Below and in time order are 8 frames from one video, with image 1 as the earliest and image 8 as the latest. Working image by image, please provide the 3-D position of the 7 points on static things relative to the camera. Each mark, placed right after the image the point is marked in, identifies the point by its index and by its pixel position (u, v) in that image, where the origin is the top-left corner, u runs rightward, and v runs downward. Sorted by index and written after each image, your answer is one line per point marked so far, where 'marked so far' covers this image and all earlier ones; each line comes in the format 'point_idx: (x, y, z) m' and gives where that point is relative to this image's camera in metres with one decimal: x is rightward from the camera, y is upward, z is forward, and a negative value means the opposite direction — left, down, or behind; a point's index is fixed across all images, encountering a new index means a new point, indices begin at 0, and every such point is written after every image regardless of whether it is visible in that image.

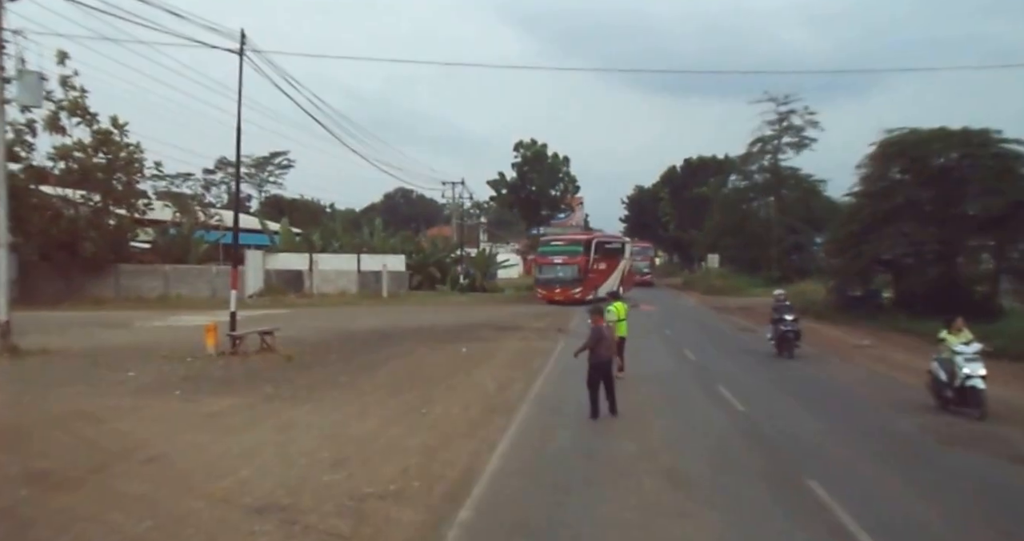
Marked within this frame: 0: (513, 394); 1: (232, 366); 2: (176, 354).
0: (0.0, -2.3, +11.7) m
1: (-6.3, -2.2, +14.7) m
2: (-8.5, -2.1, +16.9) m
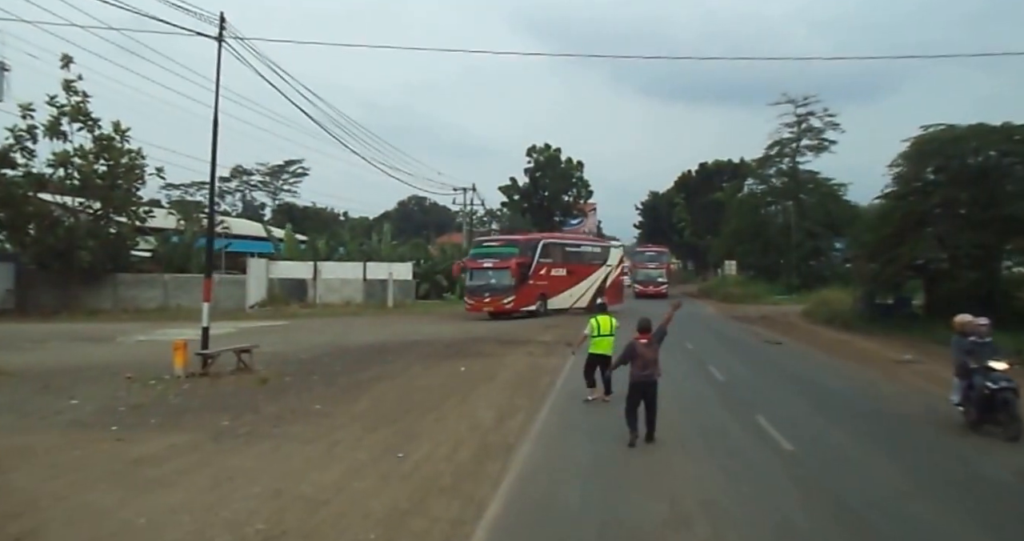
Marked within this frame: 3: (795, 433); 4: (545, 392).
0: (0.0, -2.4, +9.8) m
1: (-6.2, -2.4, +13.0) m
2: (-8.4, -2.4, +15.2) m
3: (+5.3, -3.0, +12.4) m
4: (+0.6, -2.6, +14.0) m
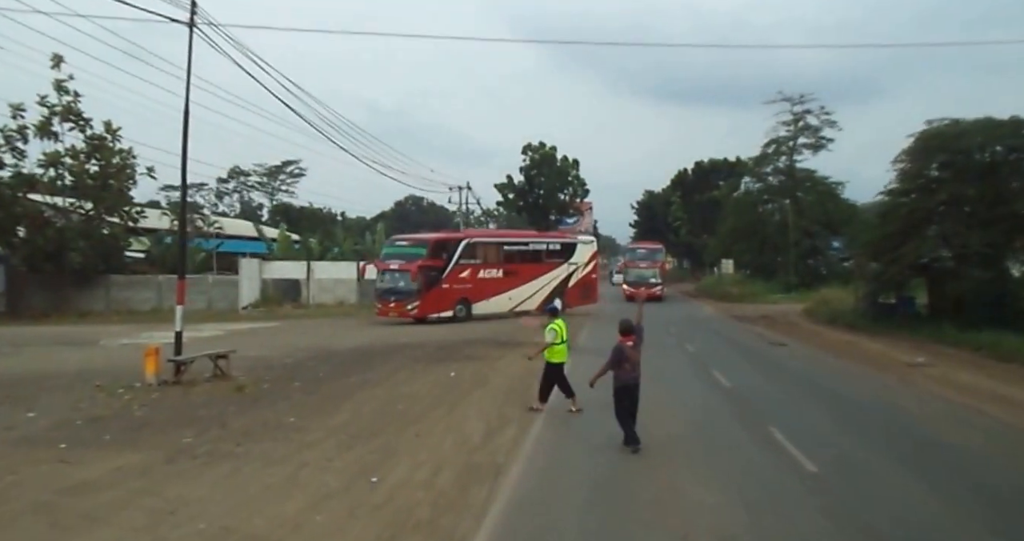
0: (-0.1, -2.4, +9.0) m
1: (-6.3, -2.4, +12.1) m
2: (-8.5, -2.4, +14.3) m
3: (+5.1, -3.0, +11.6) m
4: (+0.5, -2.6, +13.1) m
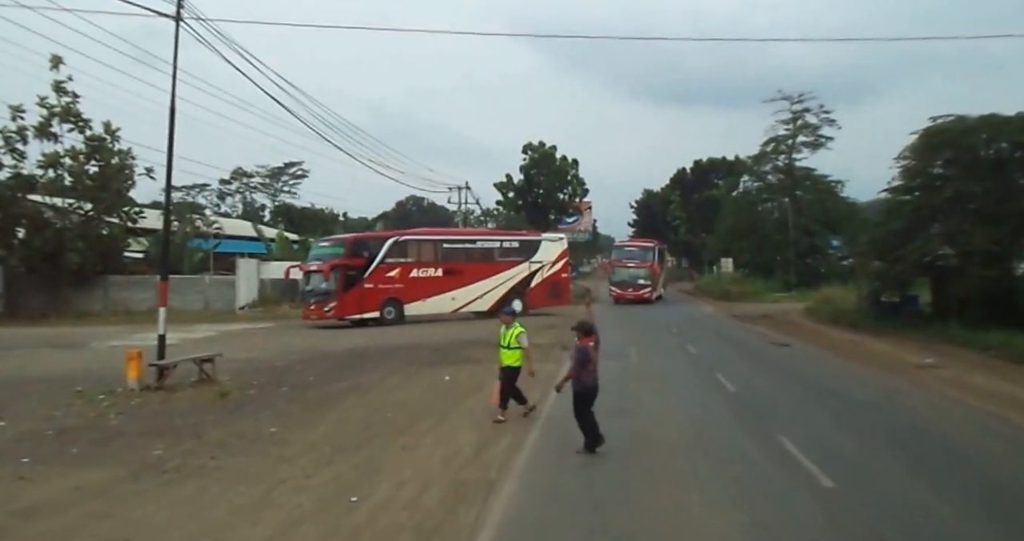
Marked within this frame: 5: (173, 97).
0: (-0.2, -2.4, +8.4) m
1: (-6.4, -2.4, +11.5) m
2: (-8.6, -2.4, +13.7) m
3: (+5.0, -3.0, +11.0) m
4: (+0.4, -2.6, +12.6) m
5: (-9.1, +4.7, +18.0) m
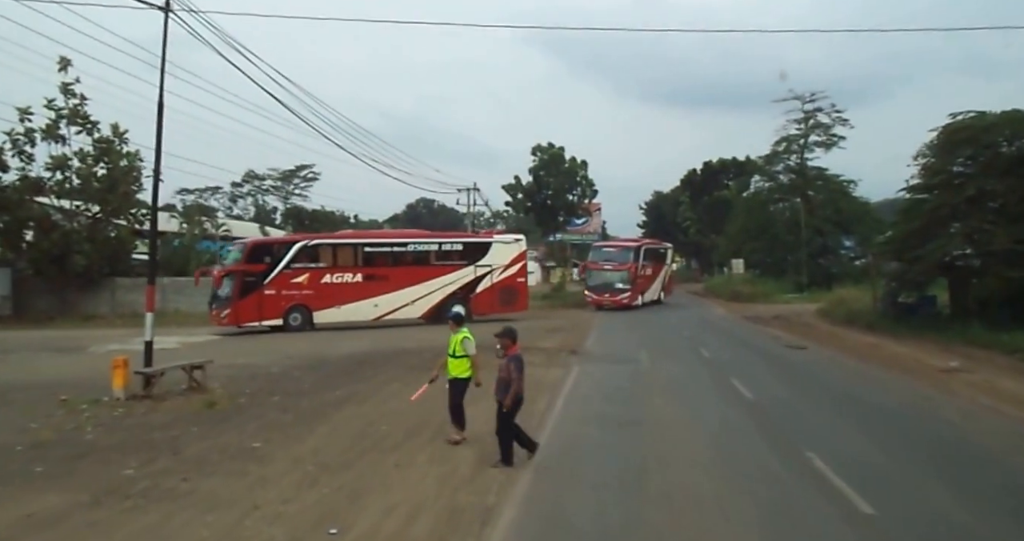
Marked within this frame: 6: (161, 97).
0: (-0.2, -2.5, +7.7) m
1: (-6.4, -2.5, +10.9) m
2: (-8.5, -2.5, +13.1) m
3: (+5.1, -3.0, +10.2) m
4: (+0.5, -2.6, +11.8) m
5: (-9.0, +4.6, +17.4) m
6: (-9.0, +4.4, +17.2) m
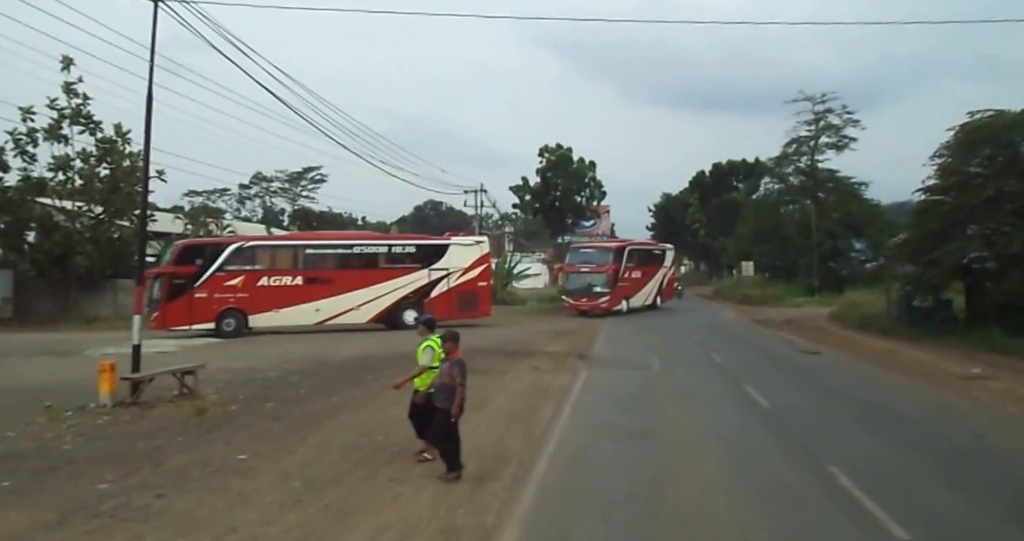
0: (-0.1, -2.5, +7.1) m
1: (-6.3, -2.5, +10.4) m
2: (-8.4, -2.5, +12.6) m
3: (+5.1, -3.0, +9.6) m
4: (+0.6, -2.6, +11.2) m
5: (-8.8, +4.6, +16.9) m
6: (-8.8, +4.4, +16.8) m
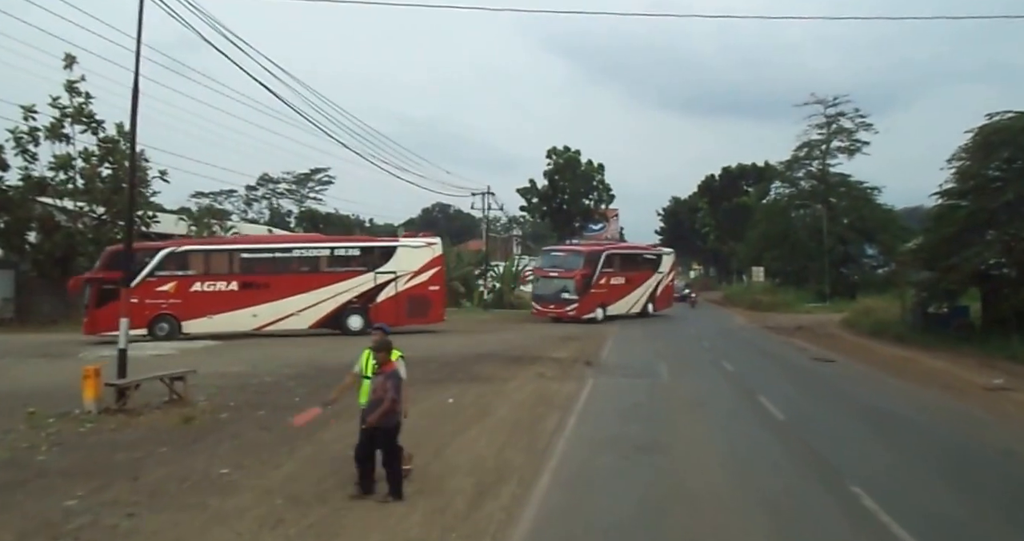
0: (-0.2, -2.5, +6.5) m
1: (-6.3, -2.5, +9.9) m
2: (-8.4, -2.5, +12.1) m
3: (+5.1, -3.1, +8.9) m
4: (+0.6, -2.7, +10.6) m
5: (-8.7, +4.5, +16.5) m
6: (-8.7, +4.4, +16.3) m
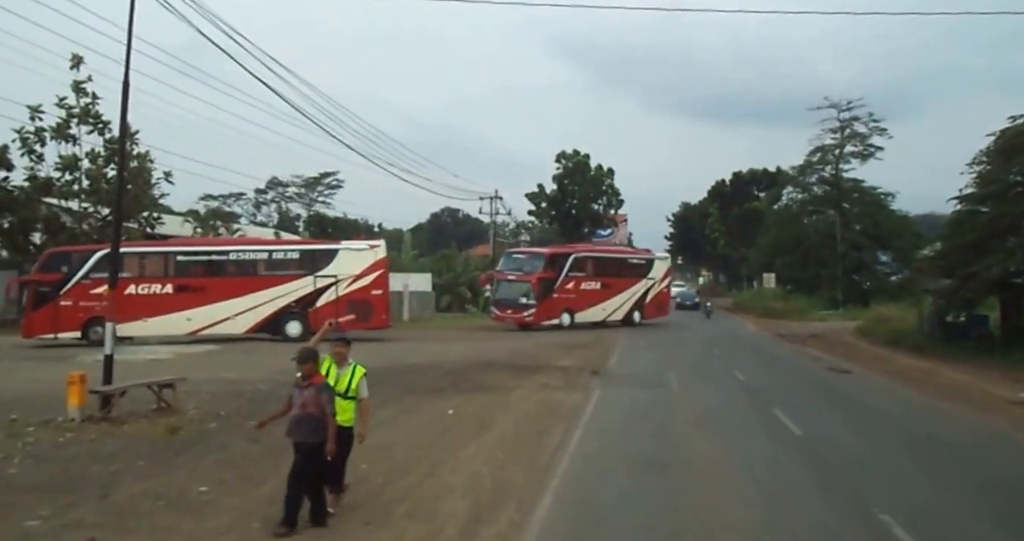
0: (-0.2, -2.6, +5.9) m
1: (-6.3, -2.5, +9.4) m
2: (-8.3, -2.5, +11.6) m
3: (+5.1, -3.2, +8.2) m
4: (+0.6, -2.8, +10.0) m
5: (-8.5, +4.5, +16.0) m
6: (-8.6, +4.3, +15.9) m
